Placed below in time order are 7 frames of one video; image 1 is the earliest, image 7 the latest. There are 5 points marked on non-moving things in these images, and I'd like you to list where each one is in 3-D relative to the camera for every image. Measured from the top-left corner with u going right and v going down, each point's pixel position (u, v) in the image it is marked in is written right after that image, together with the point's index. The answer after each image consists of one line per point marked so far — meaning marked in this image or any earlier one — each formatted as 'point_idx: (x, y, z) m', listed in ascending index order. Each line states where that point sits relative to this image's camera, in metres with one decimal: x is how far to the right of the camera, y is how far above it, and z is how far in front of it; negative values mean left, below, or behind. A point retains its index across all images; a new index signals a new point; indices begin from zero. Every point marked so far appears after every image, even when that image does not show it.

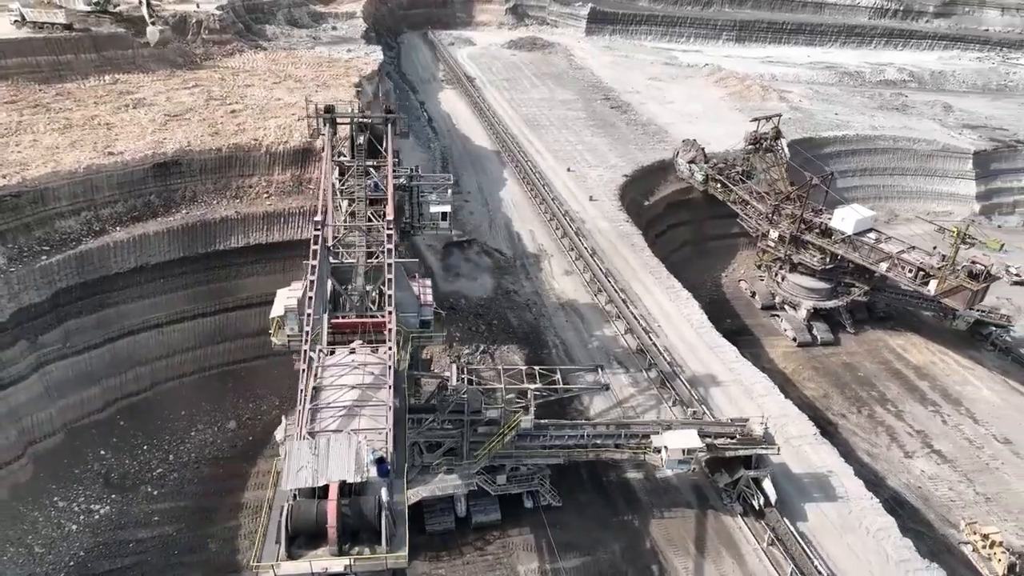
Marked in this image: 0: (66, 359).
0: (-12.8, -2.1, +20.0) m
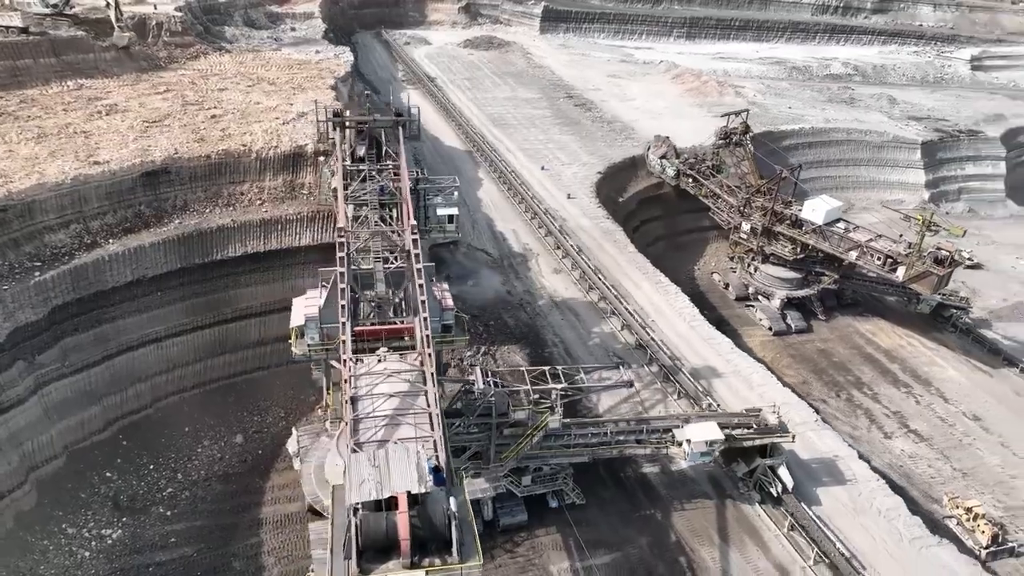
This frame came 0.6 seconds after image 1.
0: (-12.3, -2.5, +19.1) m
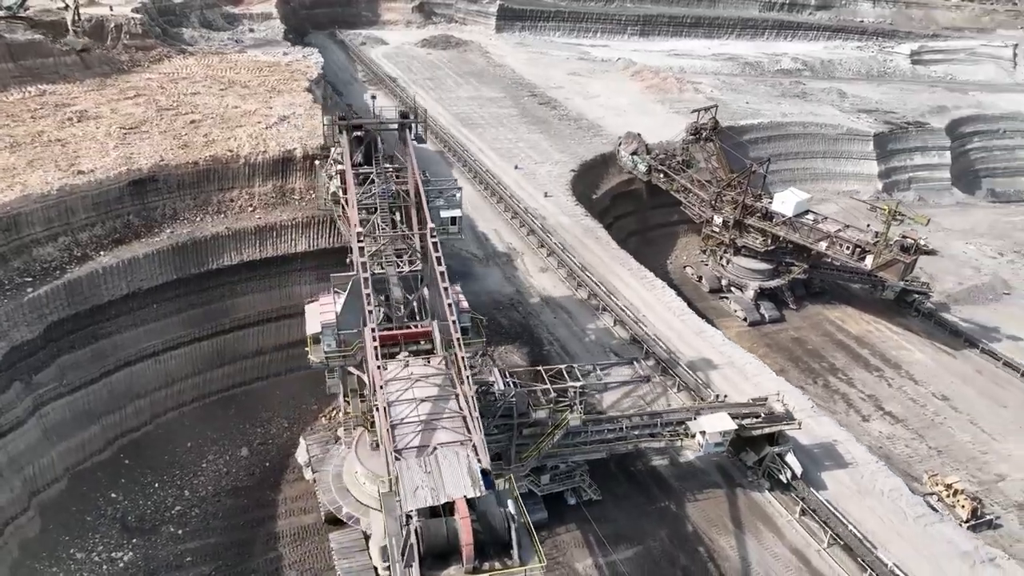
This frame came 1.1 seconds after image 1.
0: (-11.8, -2.9, +18.4) m
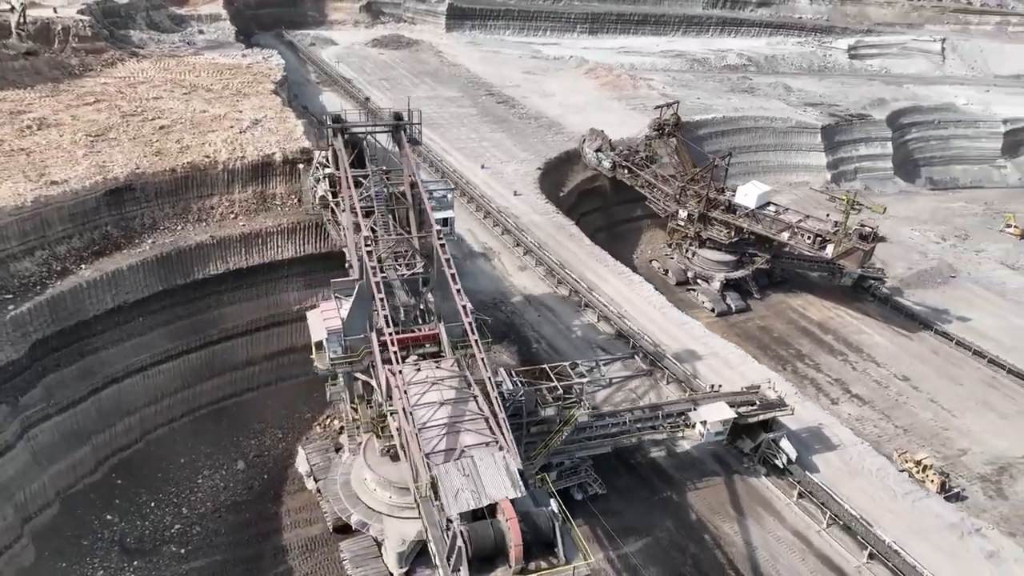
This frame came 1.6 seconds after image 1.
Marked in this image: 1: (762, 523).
0: (-11.6, -3.3, +17.6) m
1: (+7.0, -6.6, +19.4) m
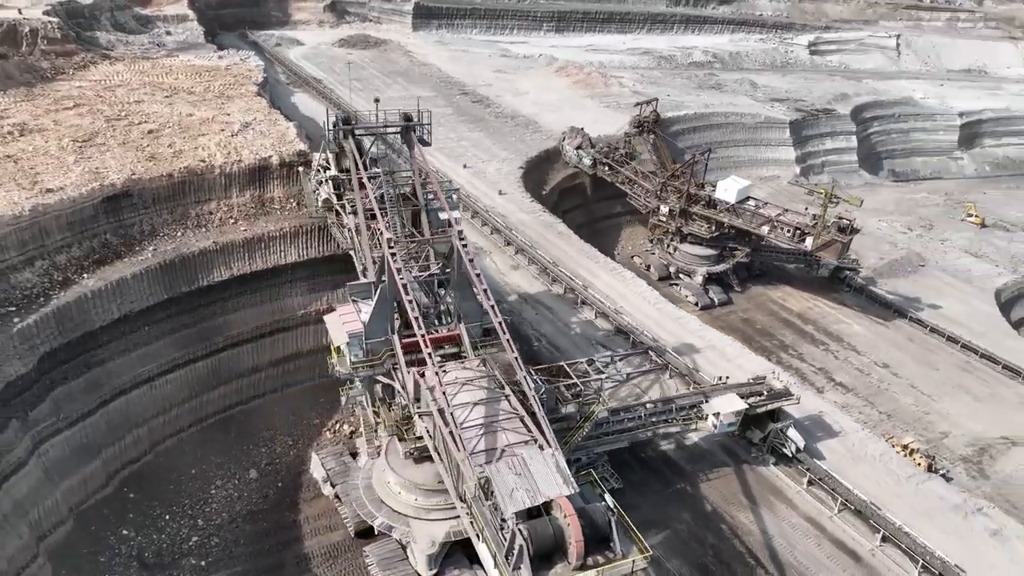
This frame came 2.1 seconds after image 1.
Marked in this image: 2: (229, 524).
0: (-11.1, -3.6, +17.1) m
1: (+7.5, -6.4, +19.9) m
2: (-7.4, -6.2, +18.3) m
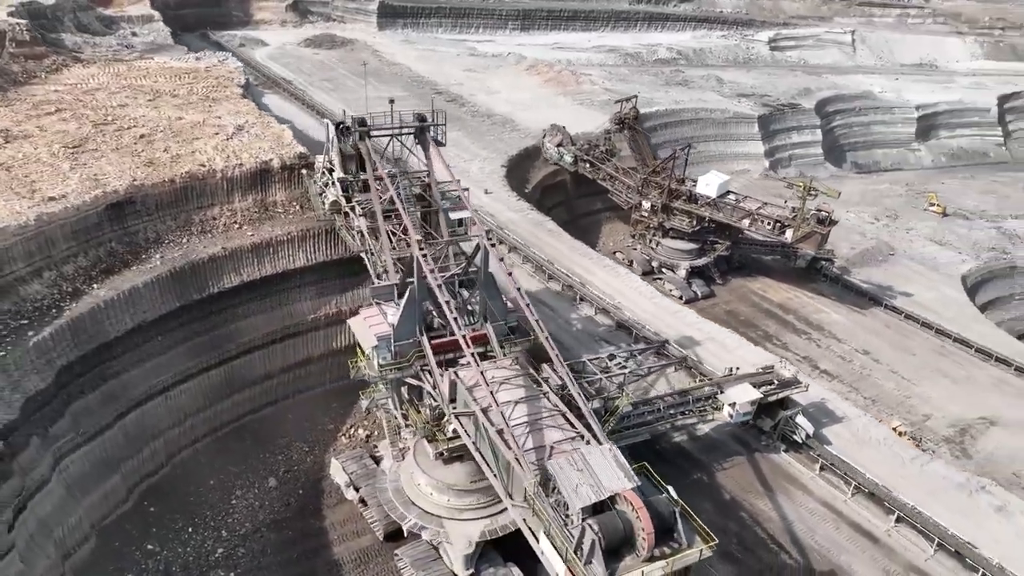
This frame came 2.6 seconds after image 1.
0: (-10.3, -3.9, +16.6) m
1: (+8.2, -6.1, +20.4) m
2: (-6.7, -6.4, +18.1) m
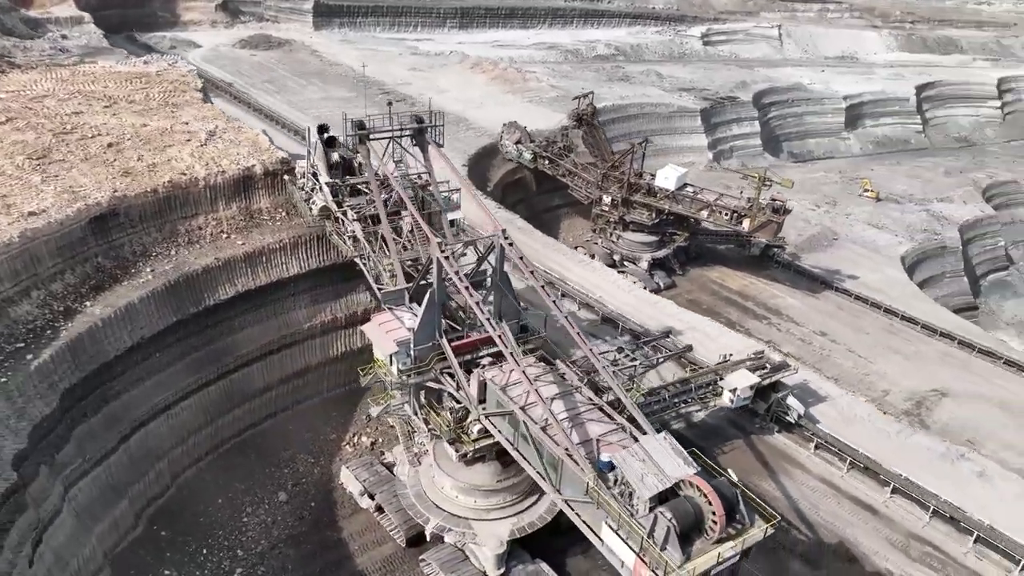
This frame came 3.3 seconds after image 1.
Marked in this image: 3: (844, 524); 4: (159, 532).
0: (-9.6, -4.3, +15.8) m
1: (+8.5, -5.7, +21.2) m
2: (-6.1, -6.6, +17.6) m
3: (+9.4, -6.7, +19.8) m
4: (-8.7, -6.0, +17.1) m
